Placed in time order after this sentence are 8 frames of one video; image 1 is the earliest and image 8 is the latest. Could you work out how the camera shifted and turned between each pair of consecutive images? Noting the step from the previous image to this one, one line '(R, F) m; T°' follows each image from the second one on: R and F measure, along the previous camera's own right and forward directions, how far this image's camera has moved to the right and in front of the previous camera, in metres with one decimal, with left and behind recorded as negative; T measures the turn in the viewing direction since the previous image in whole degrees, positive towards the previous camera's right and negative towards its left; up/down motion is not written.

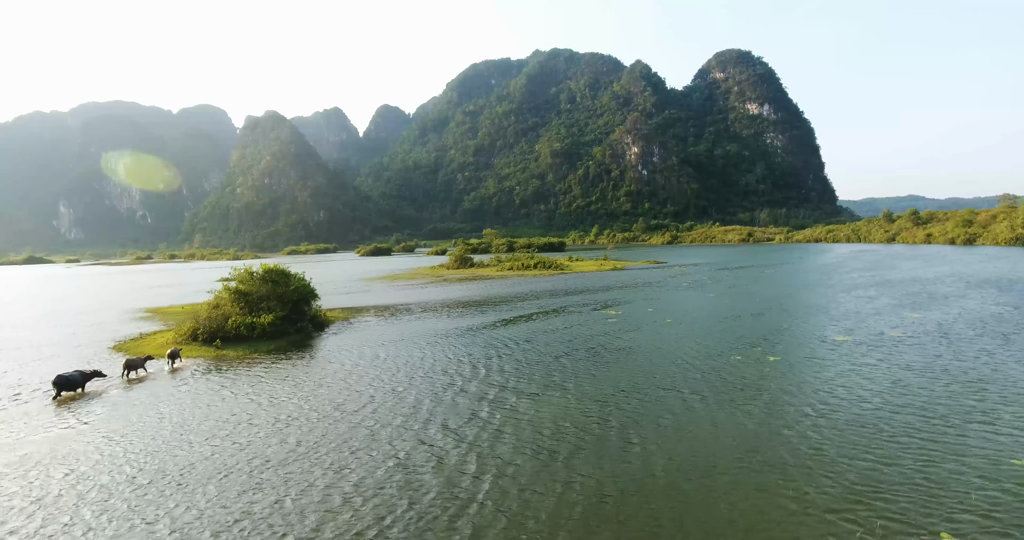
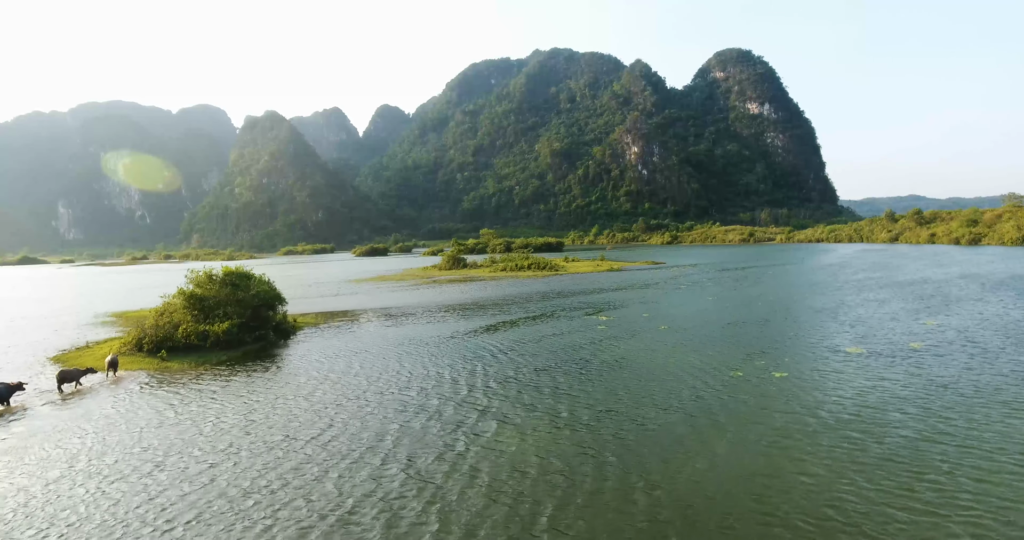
(+0.8, +2.1) m; 0°
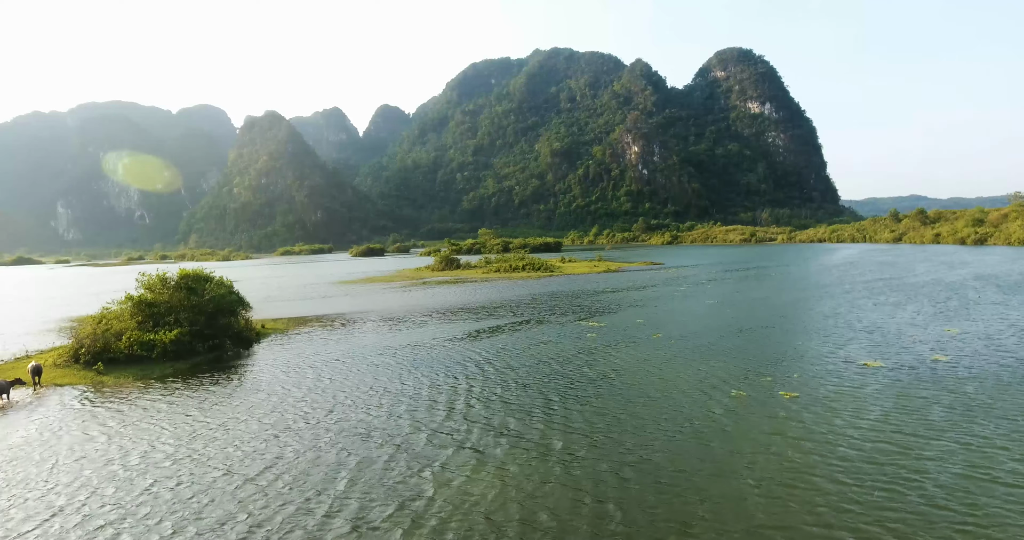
(+0.7, +2.0) m; 0°
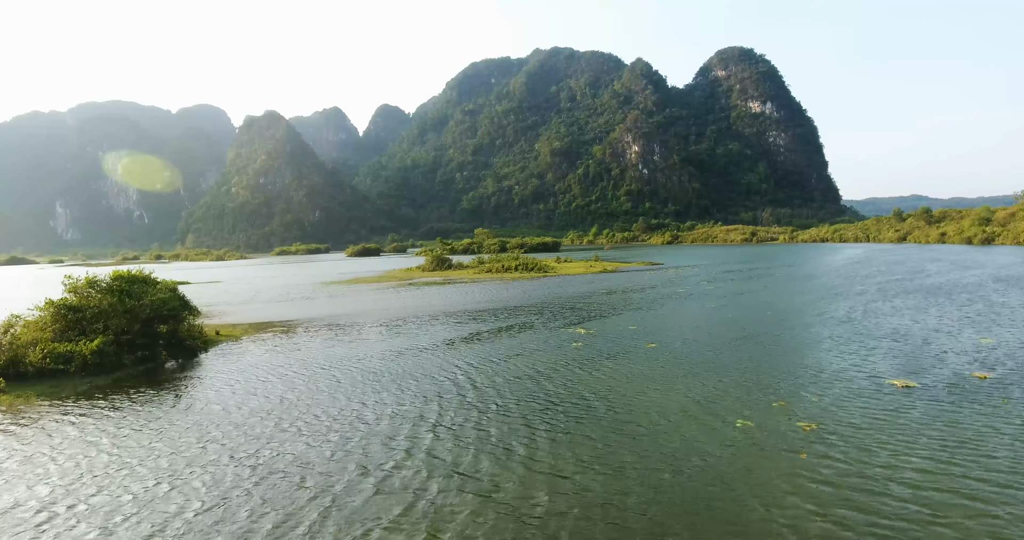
(+0.8, +2.4) m; 0°
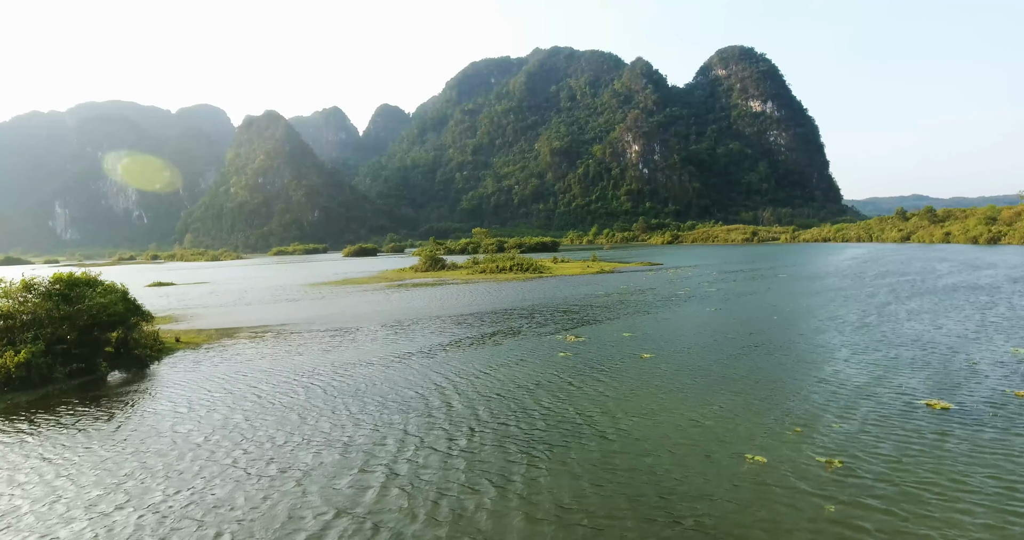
(+0.6, +1.8) m; 0°
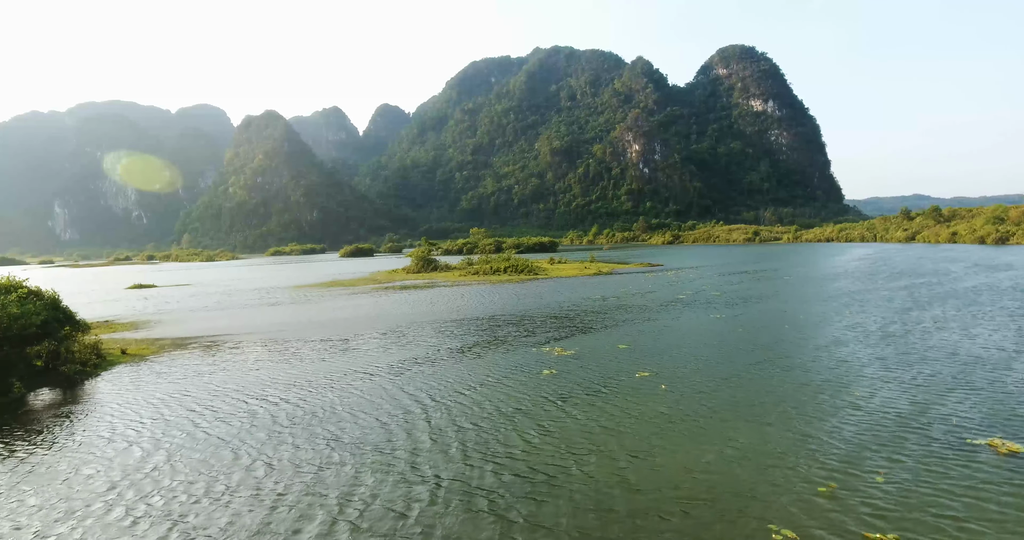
(+0.6, +2.2) m; 0°
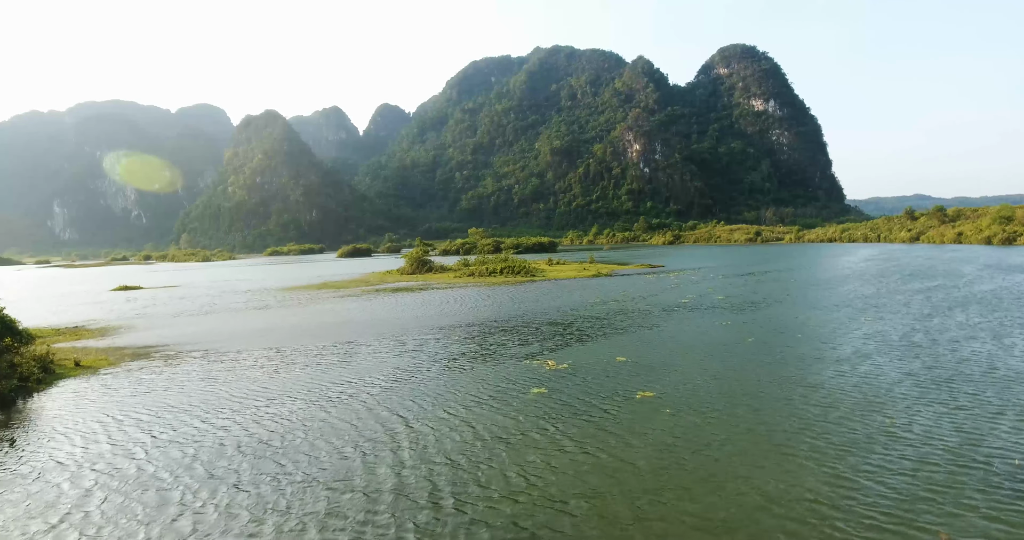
(+0.4, +1.7) m; 0°
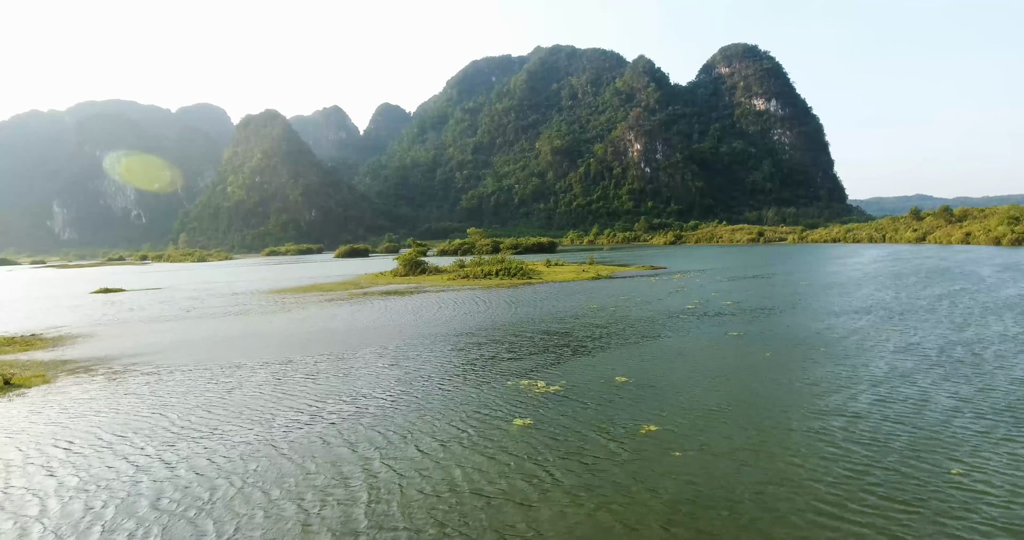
(+0.4, +2.1) m; 0°
